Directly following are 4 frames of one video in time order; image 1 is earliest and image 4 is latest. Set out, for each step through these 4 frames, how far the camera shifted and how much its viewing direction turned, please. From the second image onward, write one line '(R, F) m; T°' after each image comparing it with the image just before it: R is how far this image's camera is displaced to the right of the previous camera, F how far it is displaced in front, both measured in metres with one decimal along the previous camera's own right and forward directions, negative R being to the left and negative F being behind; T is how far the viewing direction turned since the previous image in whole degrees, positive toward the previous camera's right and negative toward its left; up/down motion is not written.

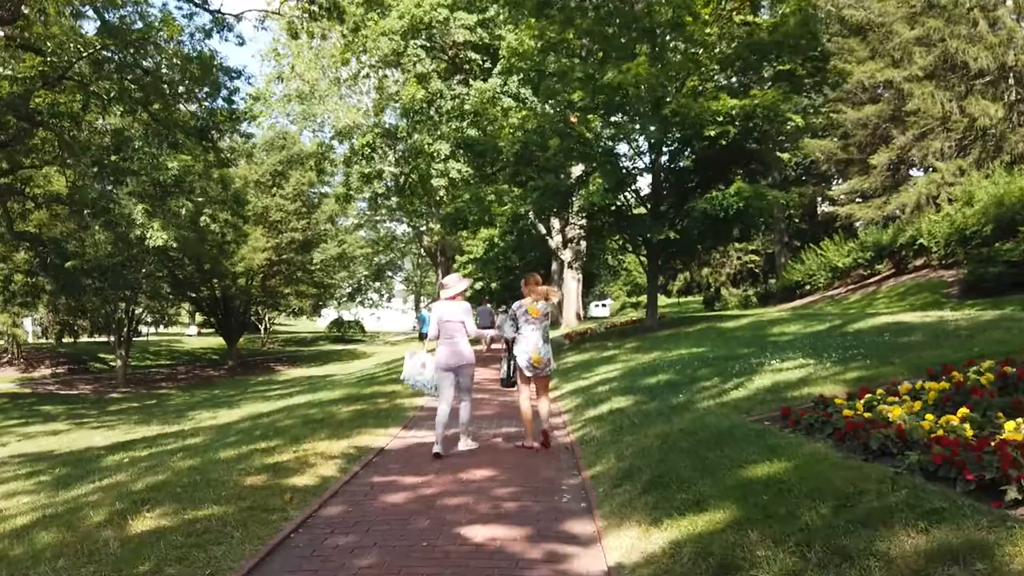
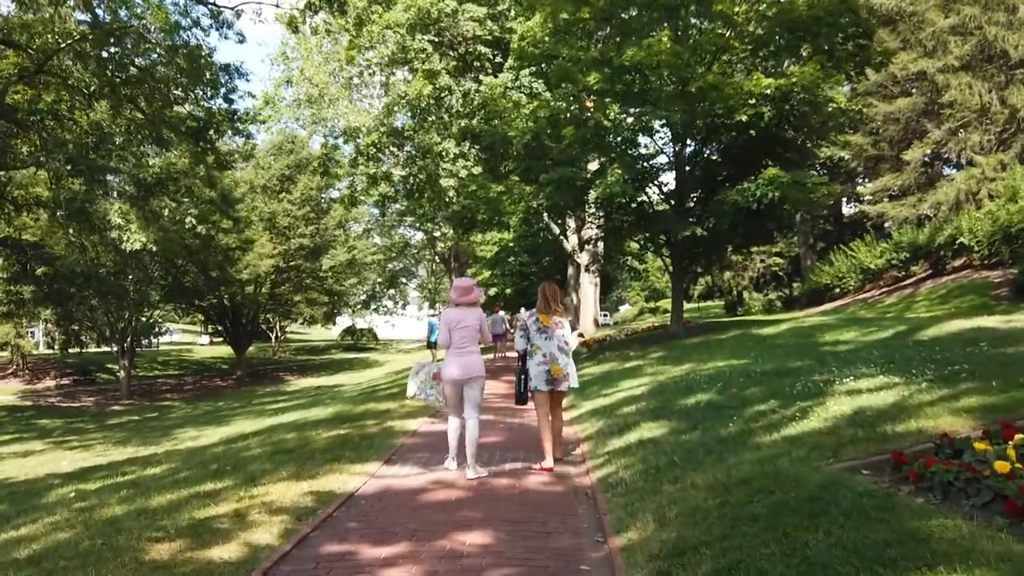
(+0.1, +1.6) m; -1°
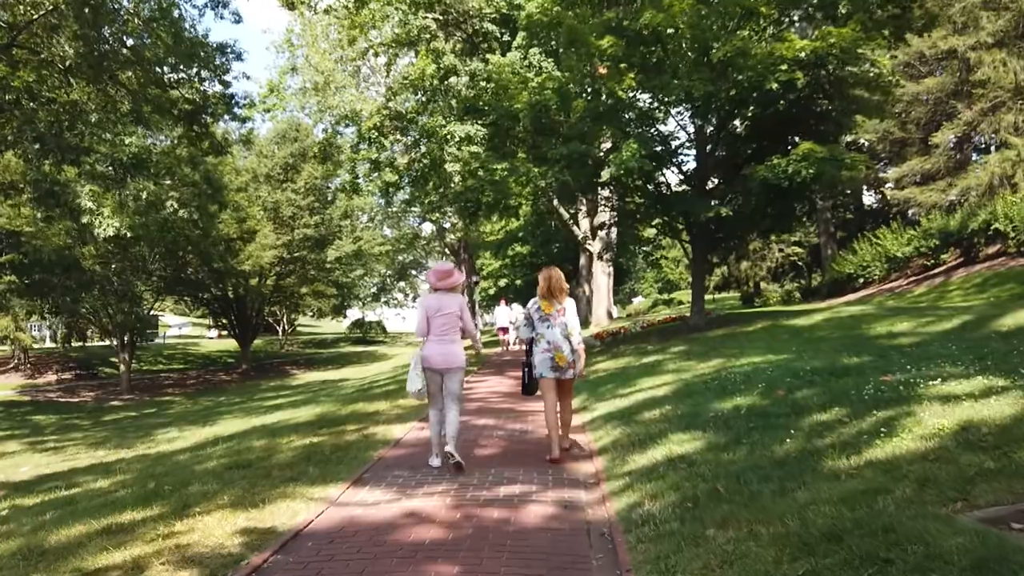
(+0.1, +1.4) m; -1°
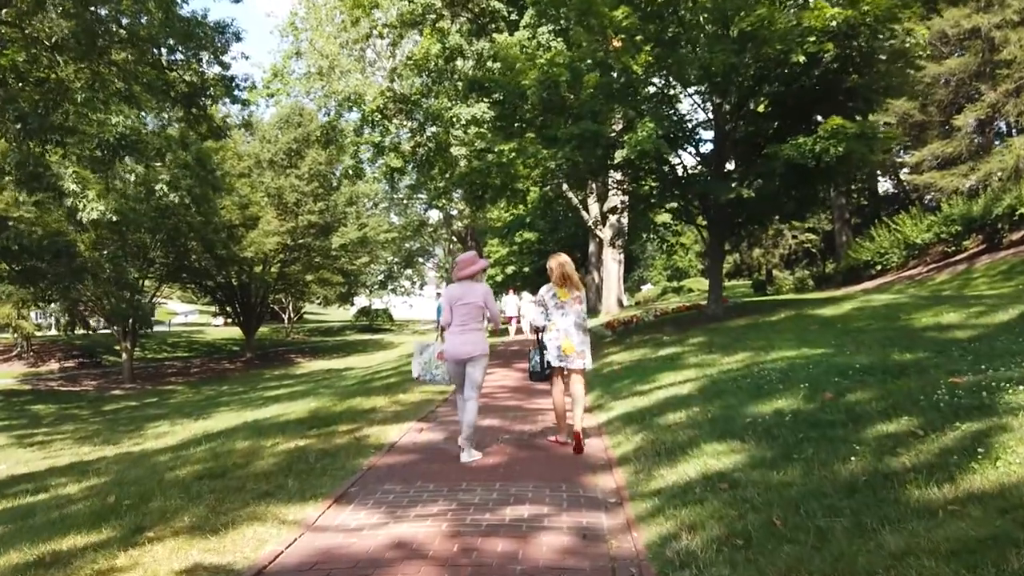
(0.0, +0.8) m; -1°
